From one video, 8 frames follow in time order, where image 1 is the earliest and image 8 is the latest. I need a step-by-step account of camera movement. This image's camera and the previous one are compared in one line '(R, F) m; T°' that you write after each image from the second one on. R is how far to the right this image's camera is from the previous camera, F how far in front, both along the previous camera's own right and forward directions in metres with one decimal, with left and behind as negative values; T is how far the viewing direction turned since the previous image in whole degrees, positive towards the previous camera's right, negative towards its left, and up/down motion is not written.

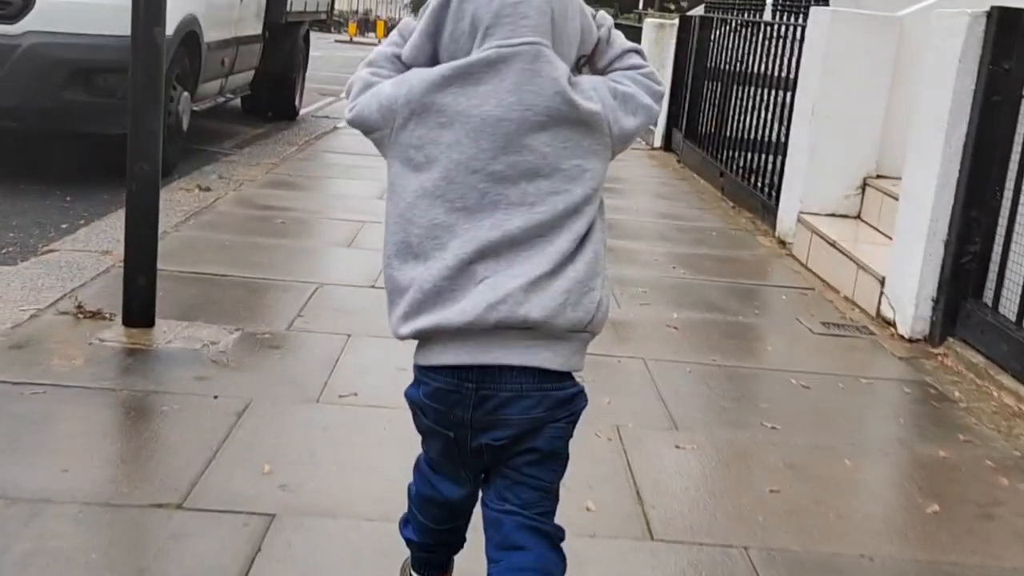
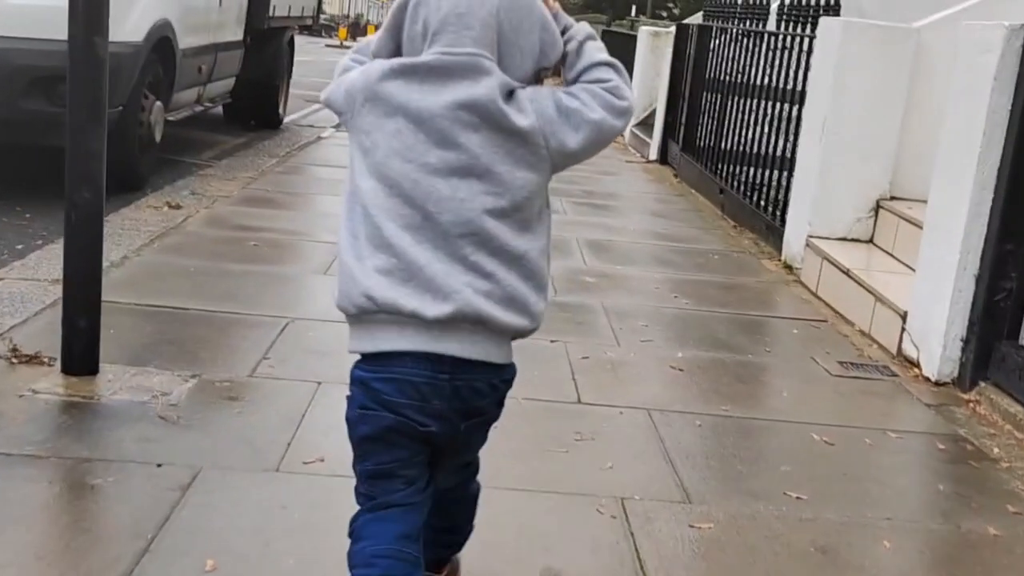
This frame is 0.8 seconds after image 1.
(0.0, +0.5) m; +1°
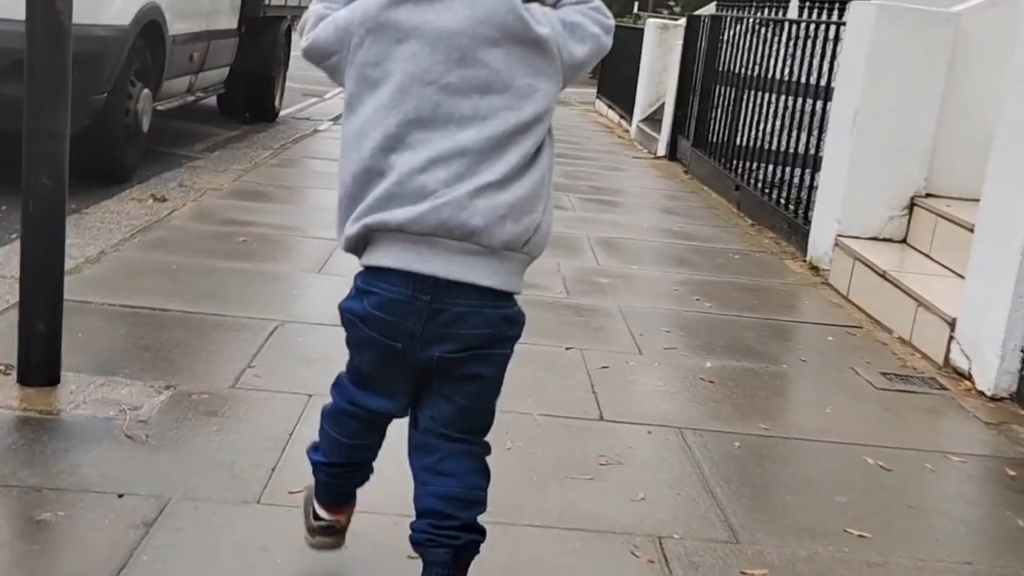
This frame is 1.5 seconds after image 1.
(-0.1, +0.5) m; 0°
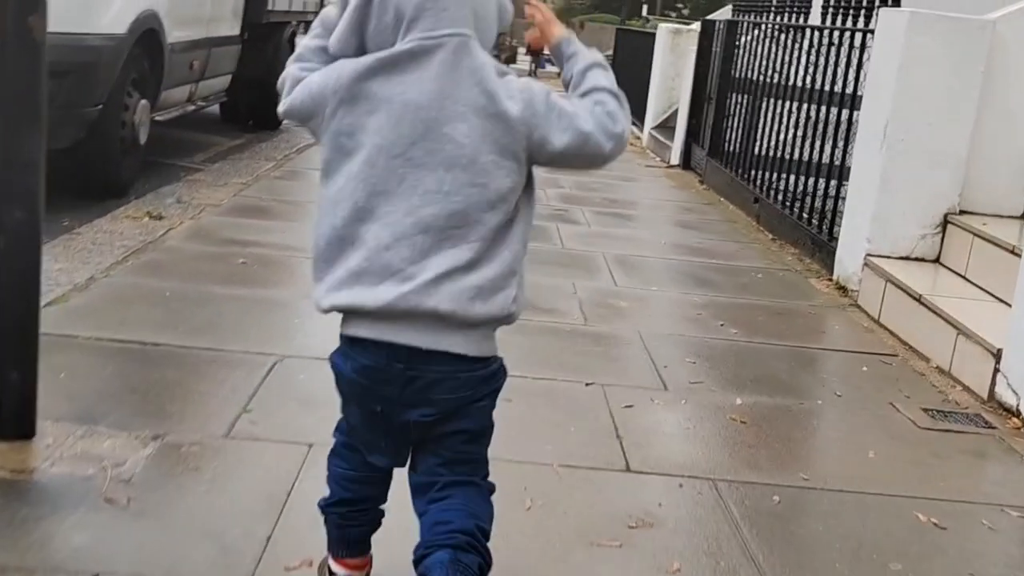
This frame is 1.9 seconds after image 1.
(0.0, +0.3) m; 0°
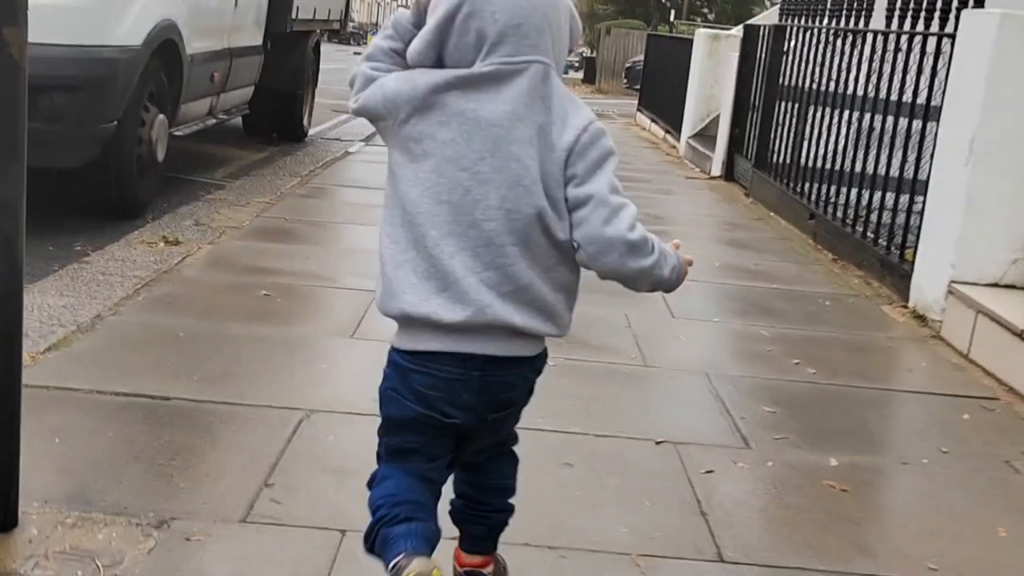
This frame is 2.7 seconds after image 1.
(-0.1, +0.5) m; -1°
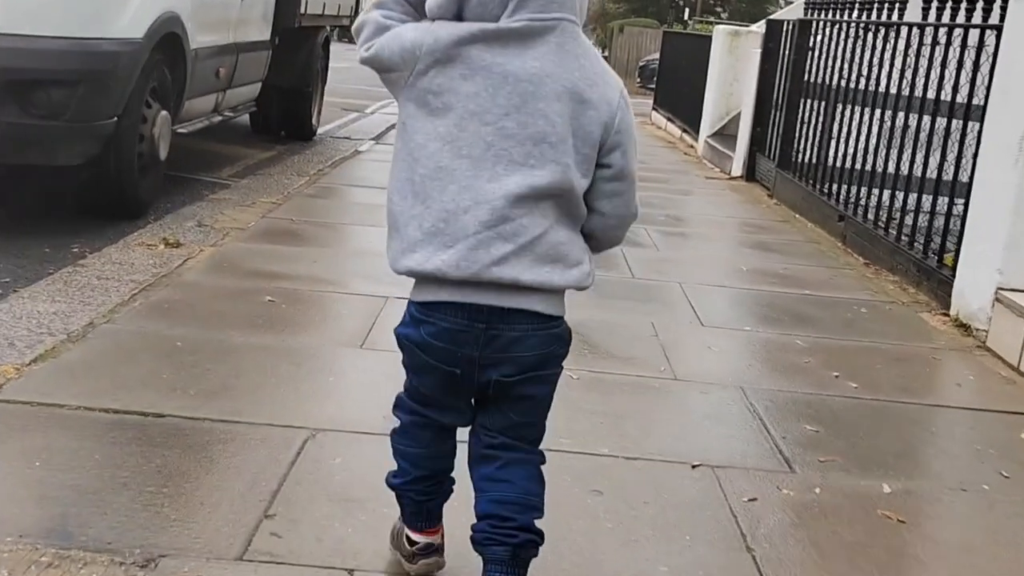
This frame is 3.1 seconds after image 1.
(0.0, +0.3) m; -1°
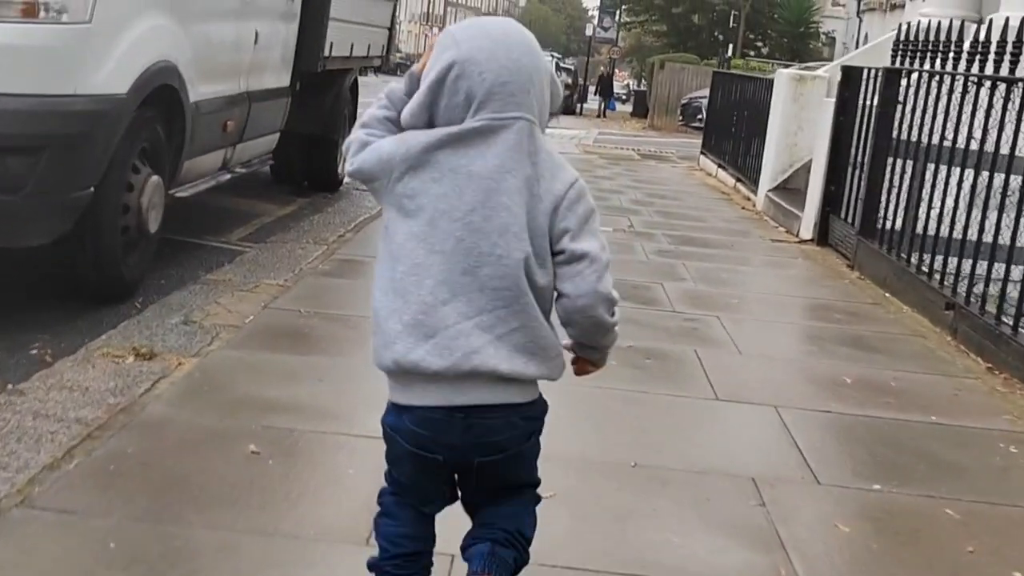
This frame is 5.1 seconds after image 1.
(-0.1, +1.2) m; -2°
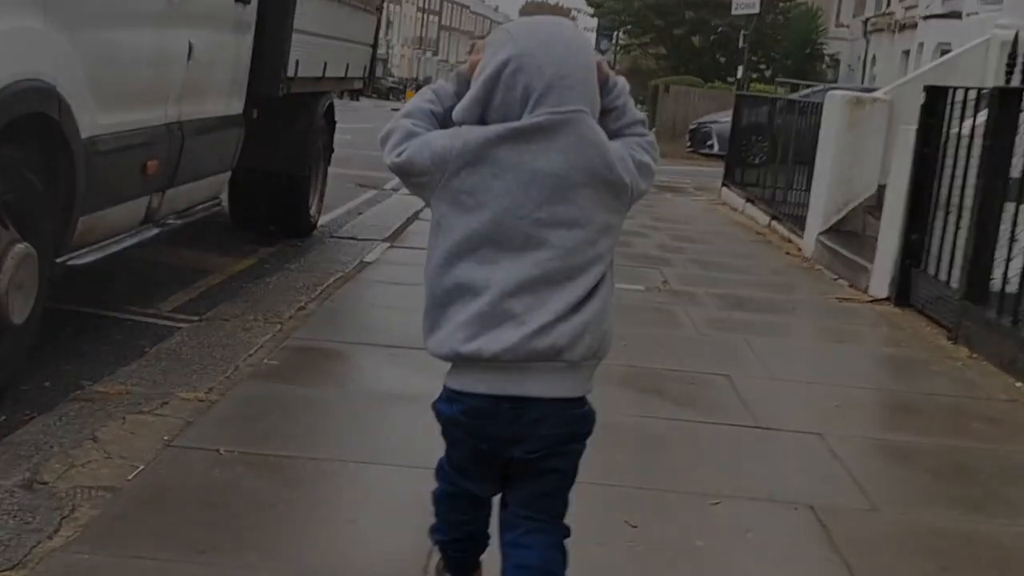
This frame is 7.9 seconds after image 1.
(-0.1, +2.0) m; 0°
